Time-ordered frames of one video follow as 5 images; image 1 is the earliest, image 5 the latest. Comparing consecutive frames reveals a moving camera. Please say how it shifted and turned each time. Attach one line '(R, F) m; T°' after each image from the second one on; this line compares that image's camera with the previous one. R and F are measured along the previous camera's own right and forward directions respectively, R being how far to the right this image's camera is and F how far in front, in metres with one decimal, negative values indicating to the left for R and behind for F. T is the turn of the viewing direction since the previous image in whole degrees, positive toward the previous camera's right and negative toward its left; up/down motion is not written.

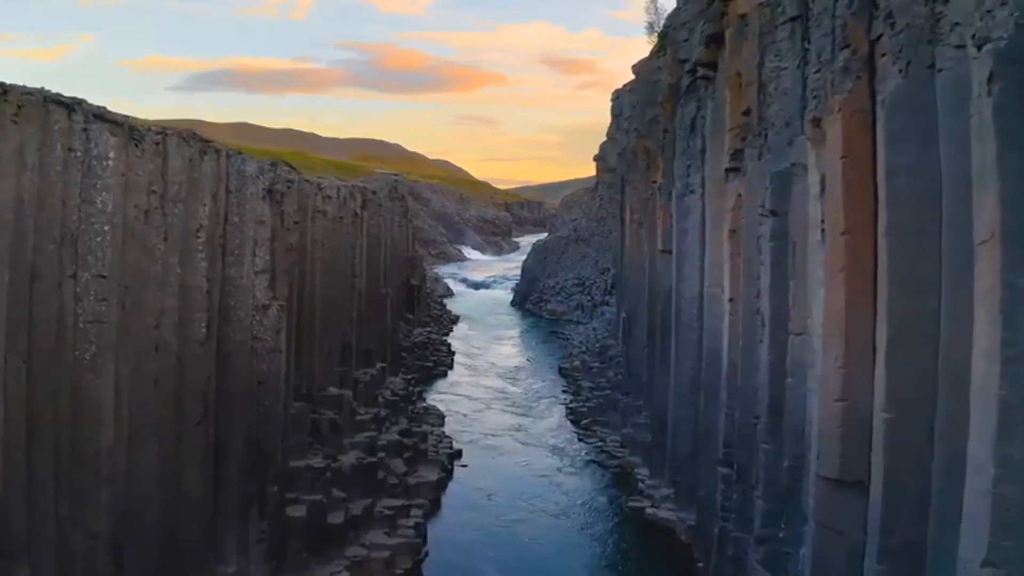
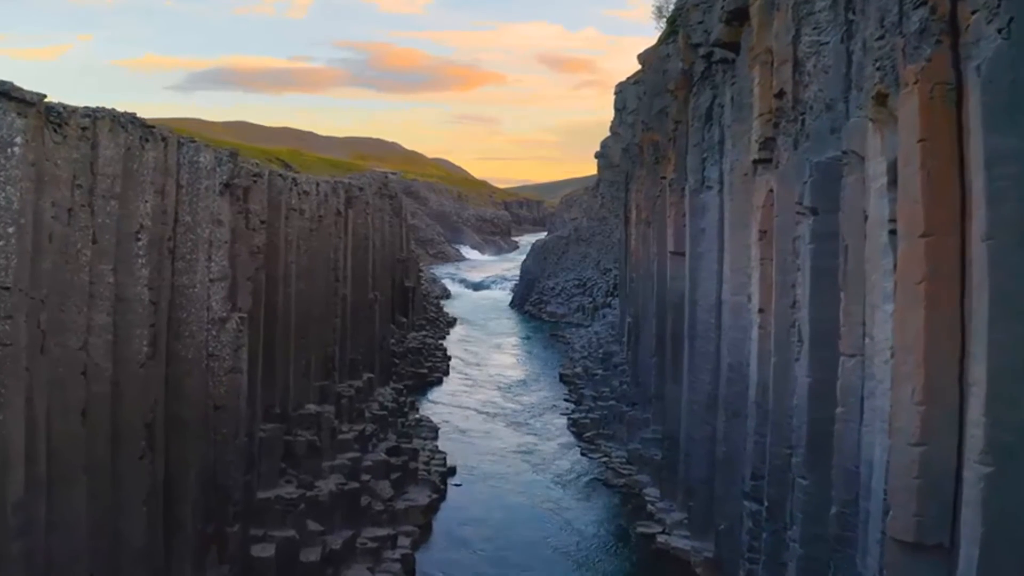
(0.0, +1.5) m; 0°
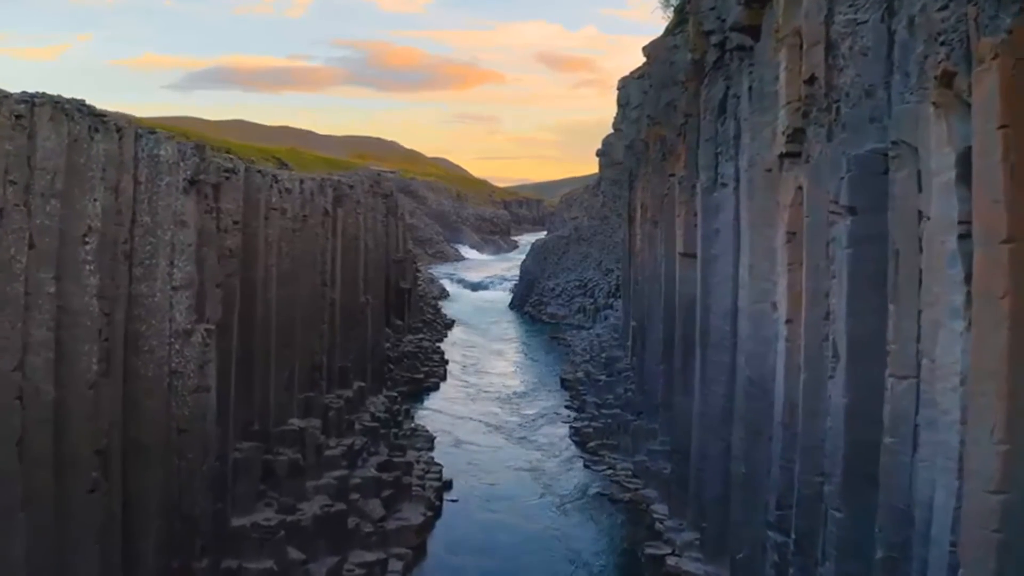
(0.0, +1.0) m; 0°
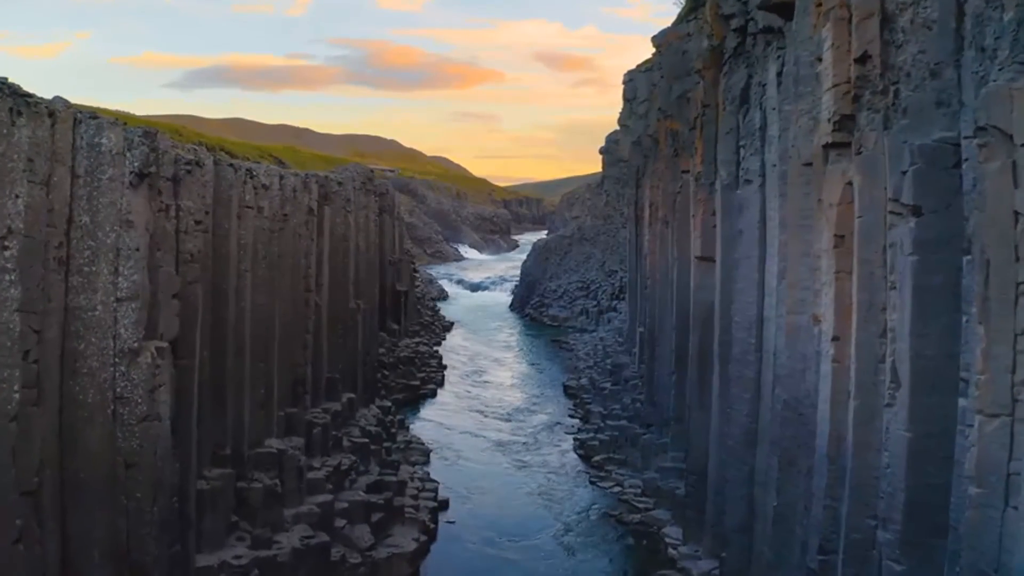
(0.0, +1.2) m; 0°
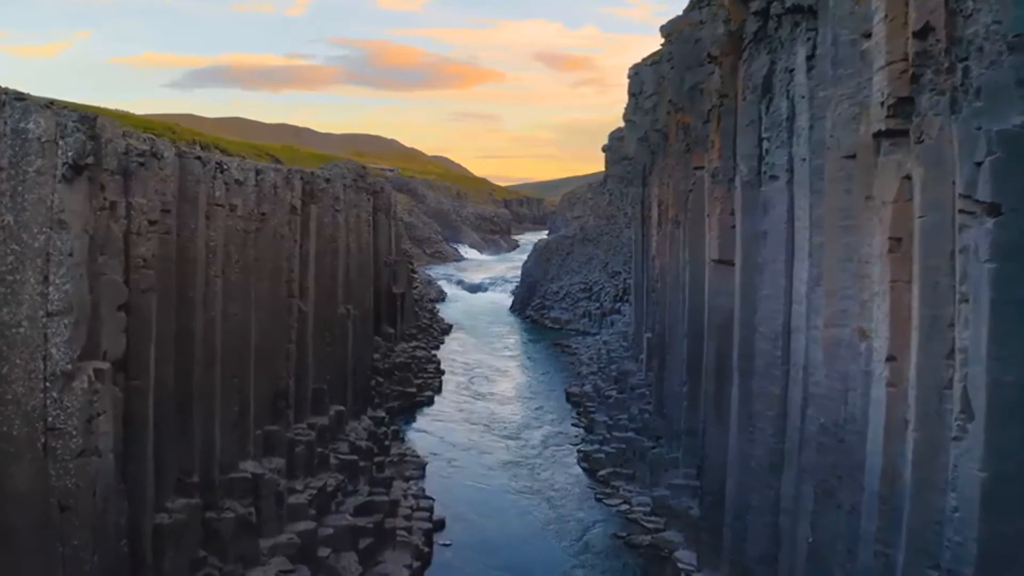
(0.0, +1.1) m; 0°
